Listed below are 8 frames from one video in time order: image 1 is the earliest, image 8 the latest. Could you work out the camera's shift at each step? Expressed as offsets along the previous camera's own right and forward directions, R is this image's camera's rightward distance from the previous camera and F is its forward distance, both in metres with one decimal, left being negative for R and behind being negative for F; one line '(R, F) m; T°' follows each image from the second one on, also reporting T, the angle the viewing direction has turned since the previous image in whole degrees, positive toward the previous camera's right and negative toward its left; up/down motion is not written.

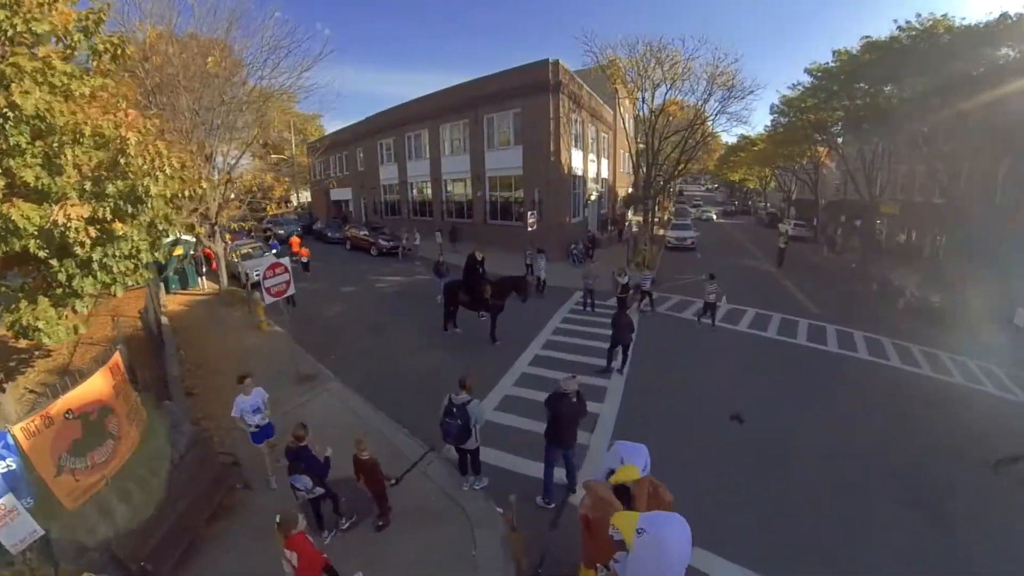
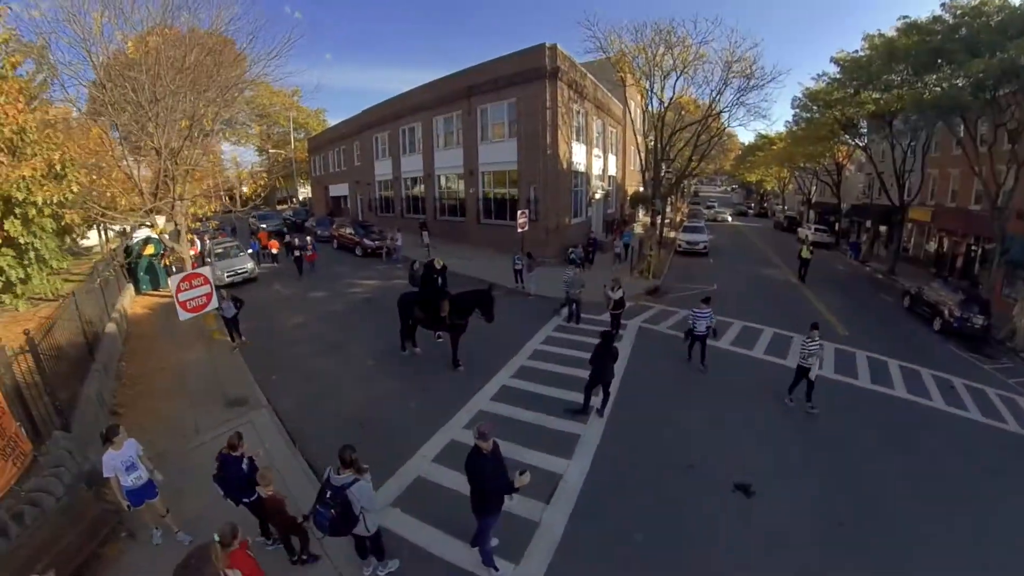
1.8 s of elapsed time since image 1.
(+0.9, +1.4) m; -2°
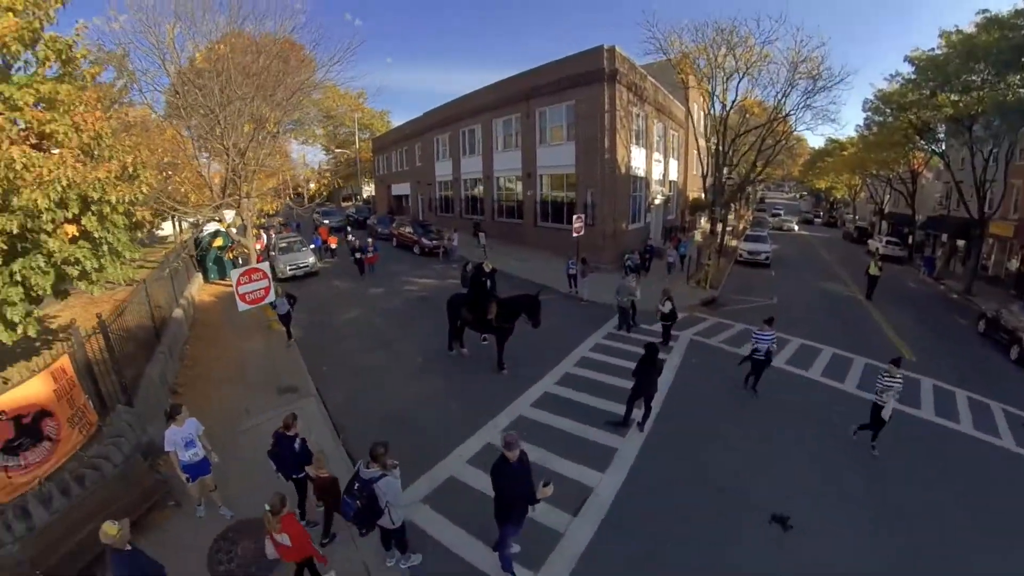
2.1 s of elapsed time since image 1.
(+0.5, +0.1) m; -7°
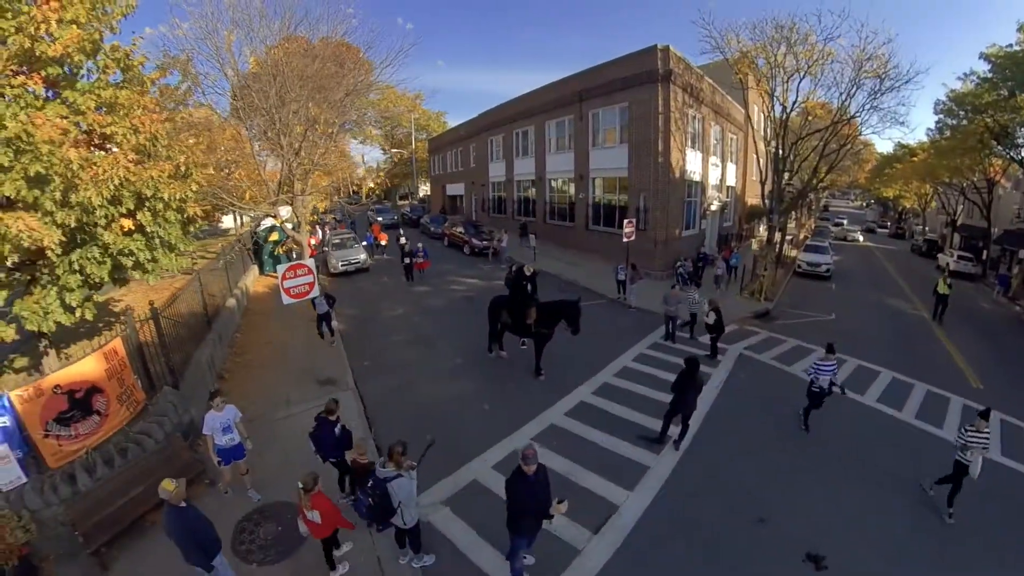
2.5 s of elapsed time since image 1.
(+0.6, +0.1) m; -7°
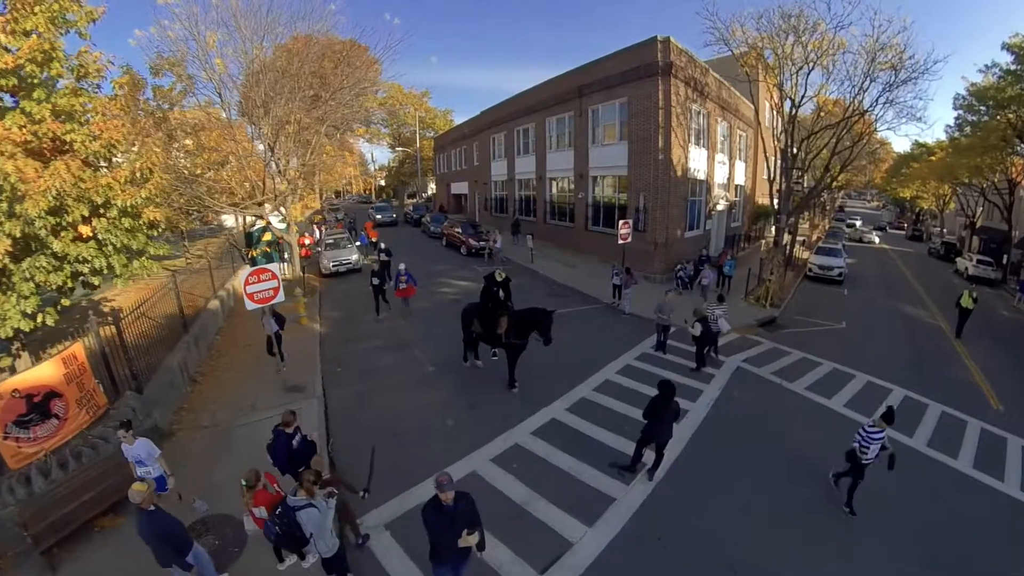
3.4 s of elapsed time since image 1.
(+0.6, +0.5) m; -2°
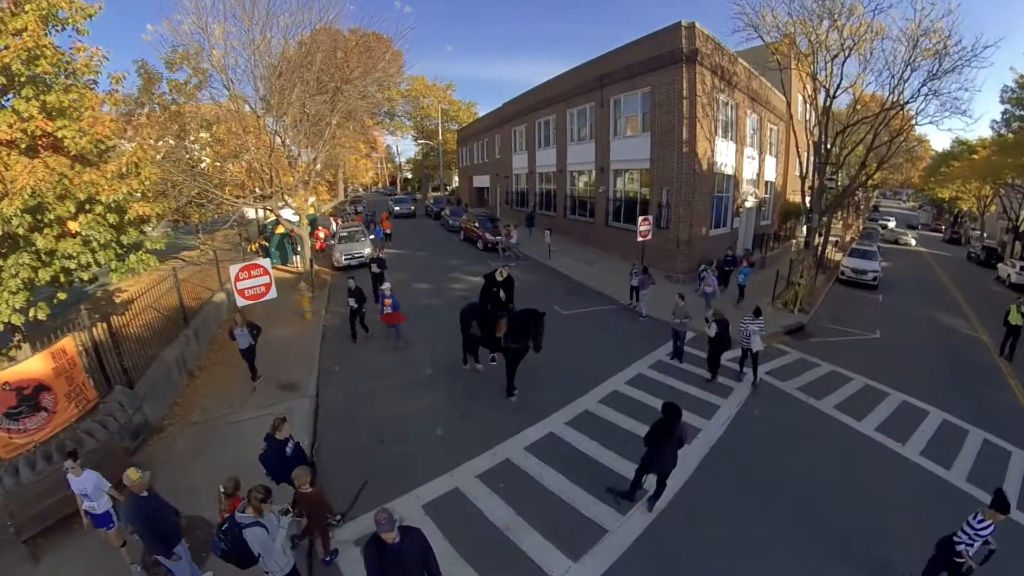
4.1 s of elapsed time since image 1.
(+0.6, +0.4) m; -4°
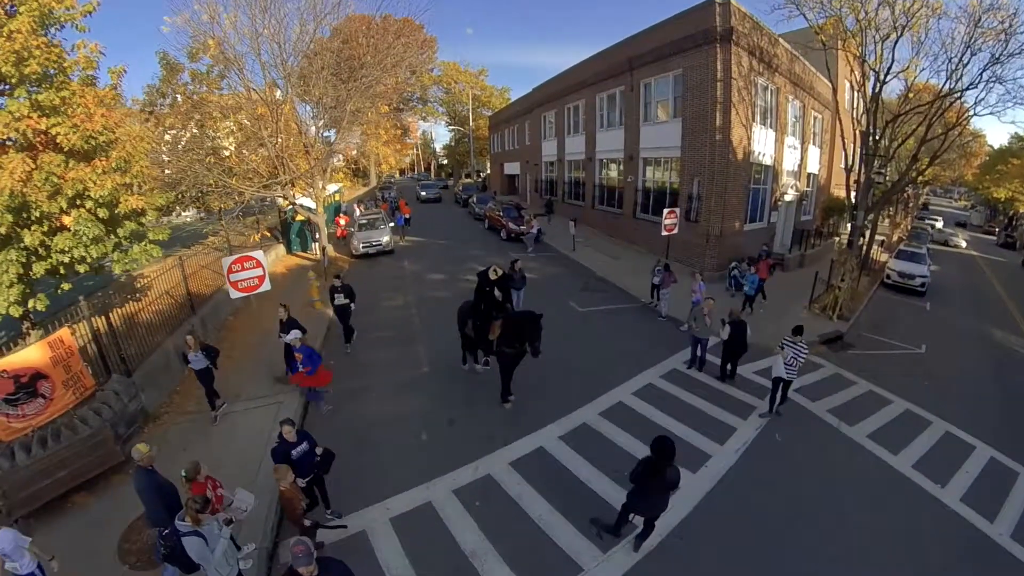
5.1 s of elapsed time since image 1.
(+0.8, +0.4) m; -5°
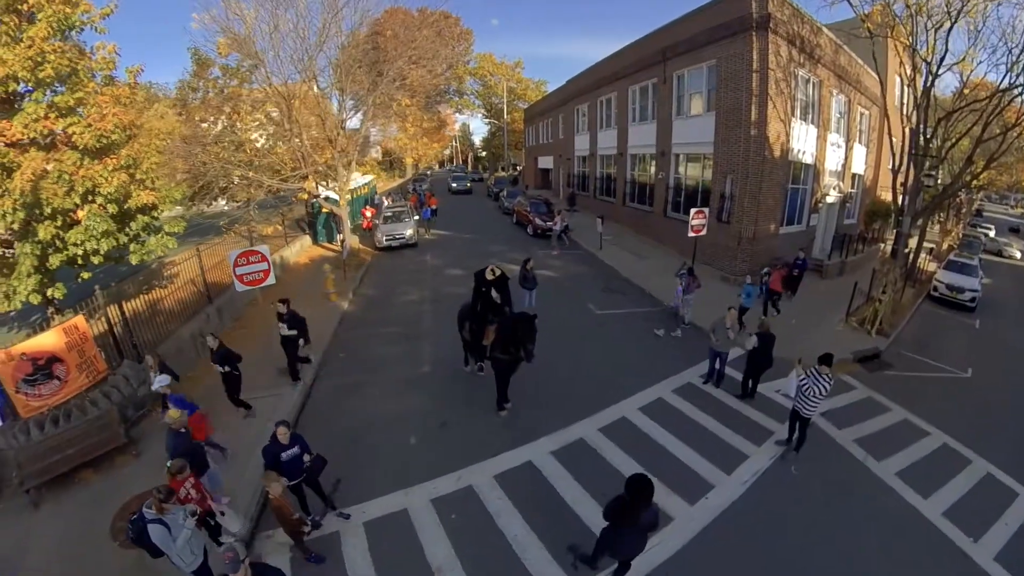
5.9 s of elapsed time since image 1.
(+0.8, +0.3) m; -5°
